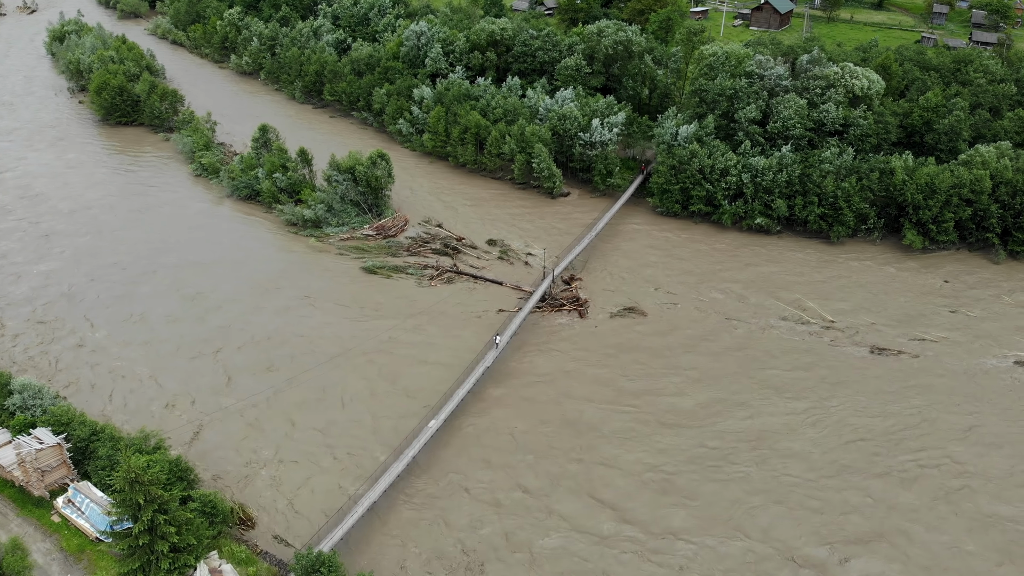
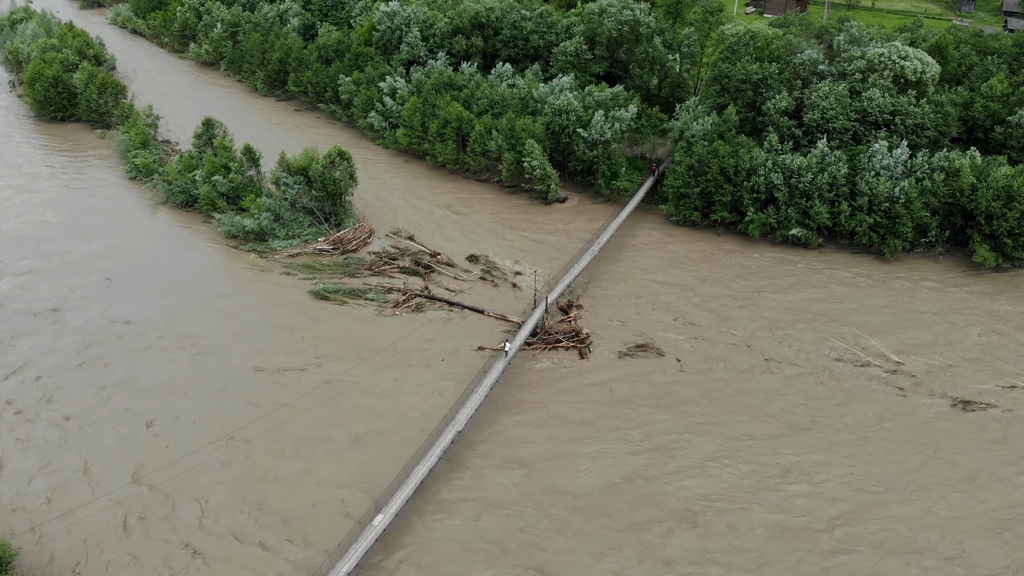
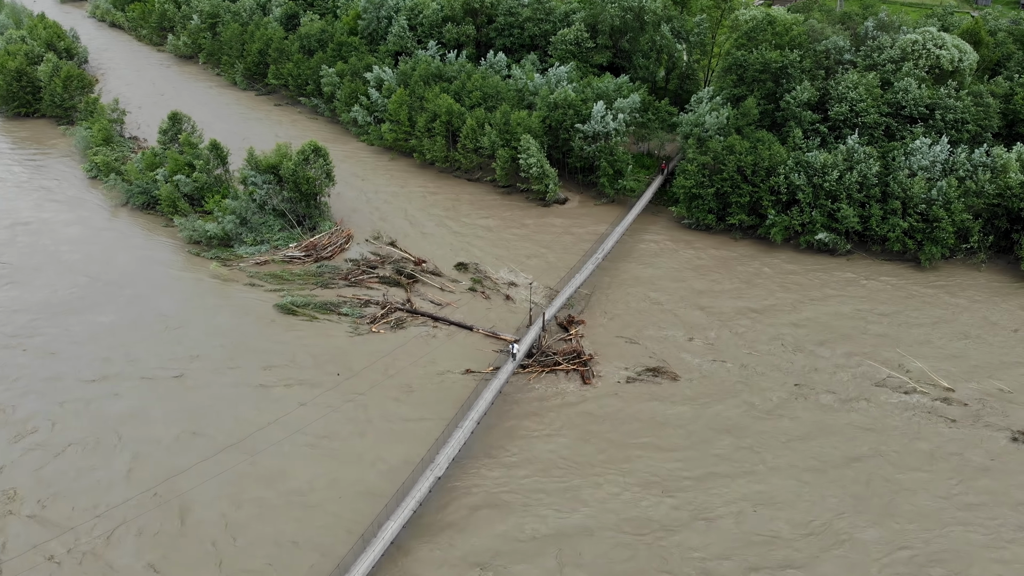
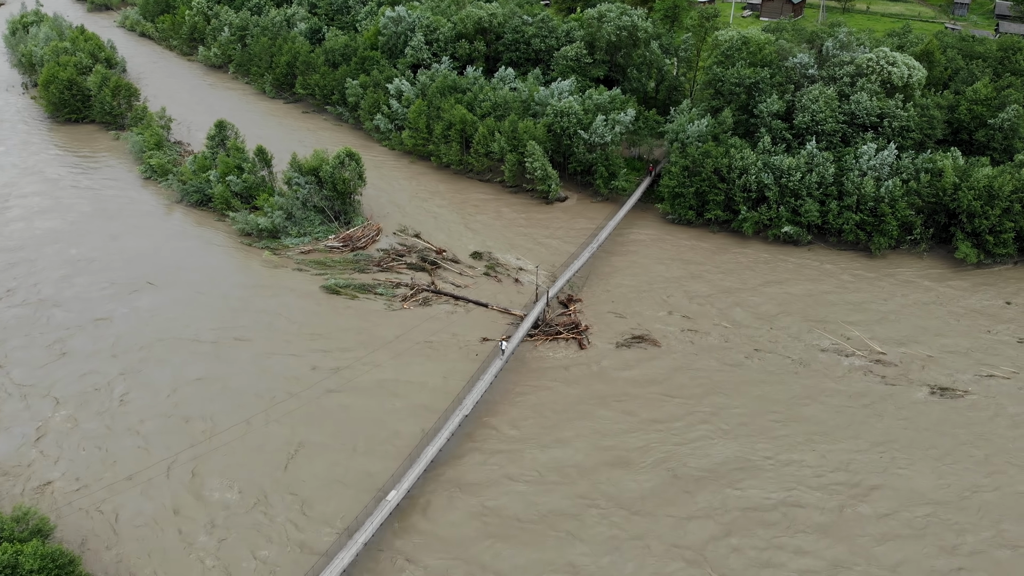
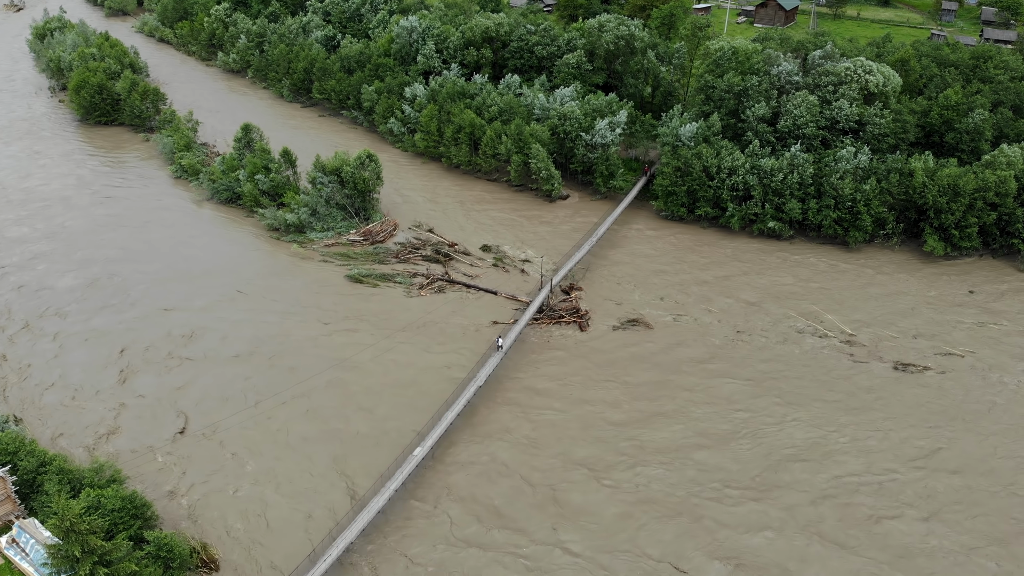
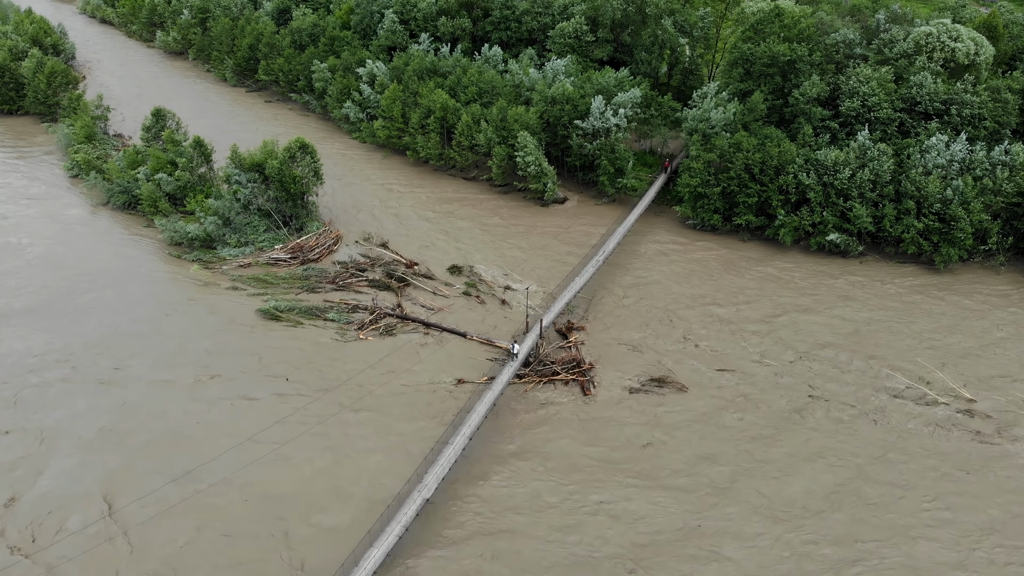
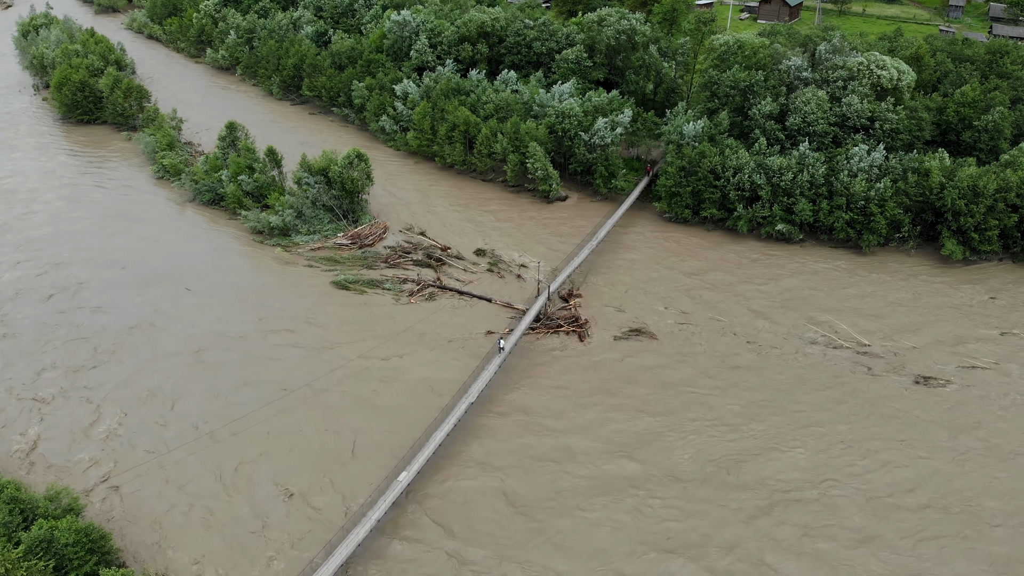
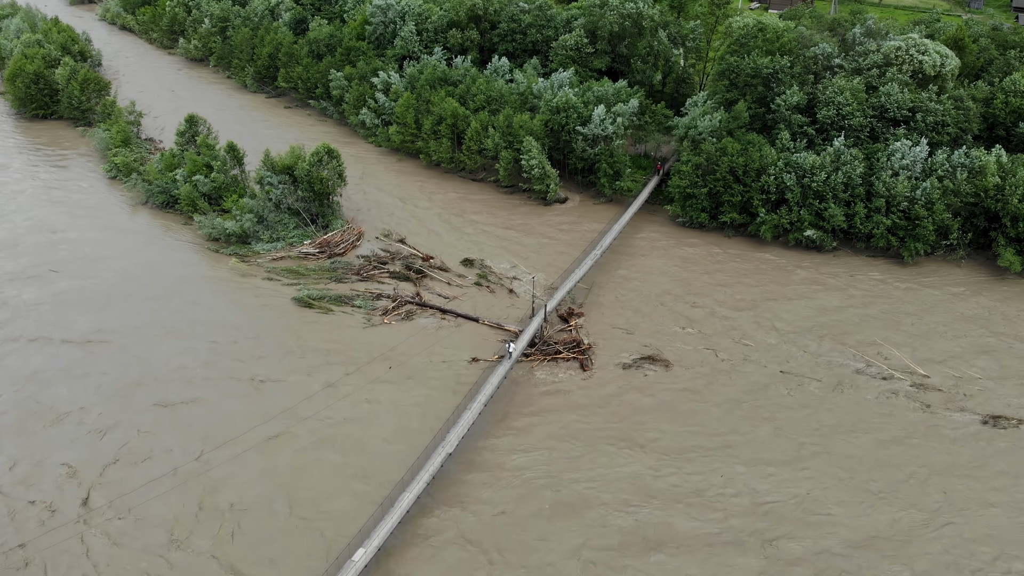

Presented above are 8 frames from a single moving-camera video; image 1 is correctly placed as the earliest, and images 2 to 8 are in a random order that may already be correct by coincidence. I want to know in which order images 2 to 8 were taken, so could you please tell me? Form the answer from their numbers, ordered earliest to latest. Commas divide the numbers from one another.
5, 7, 4, 2, 8, 3, 6
